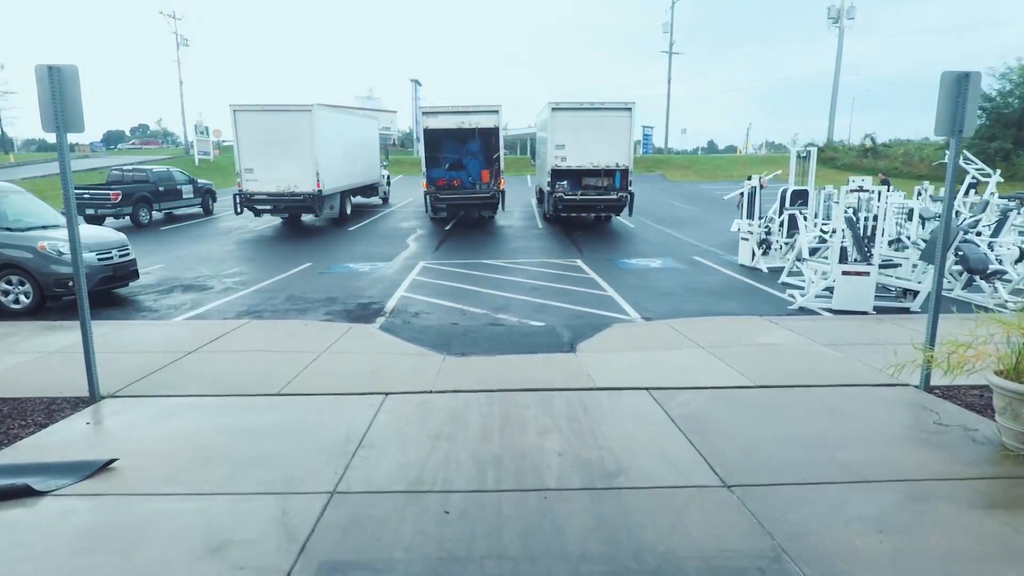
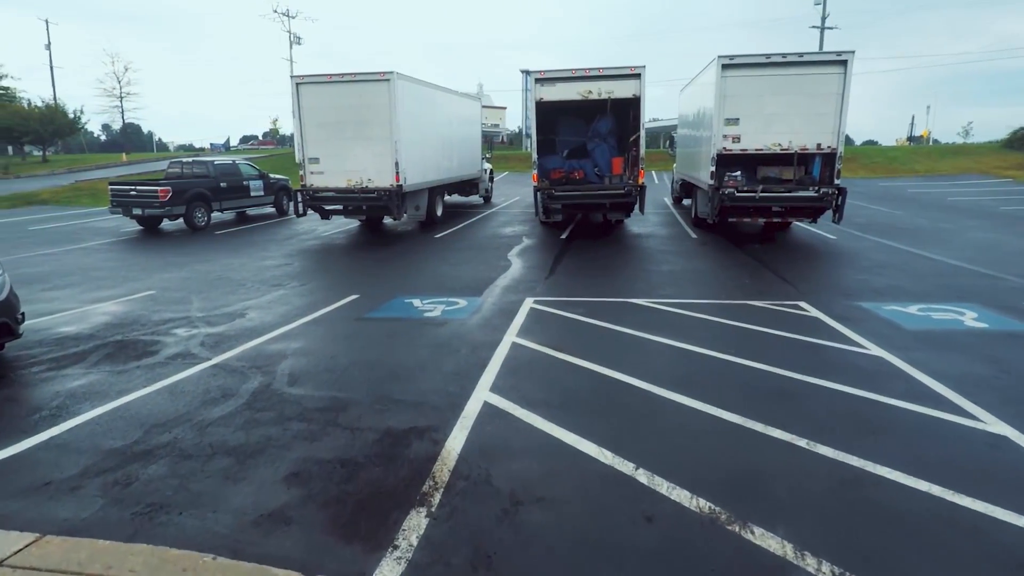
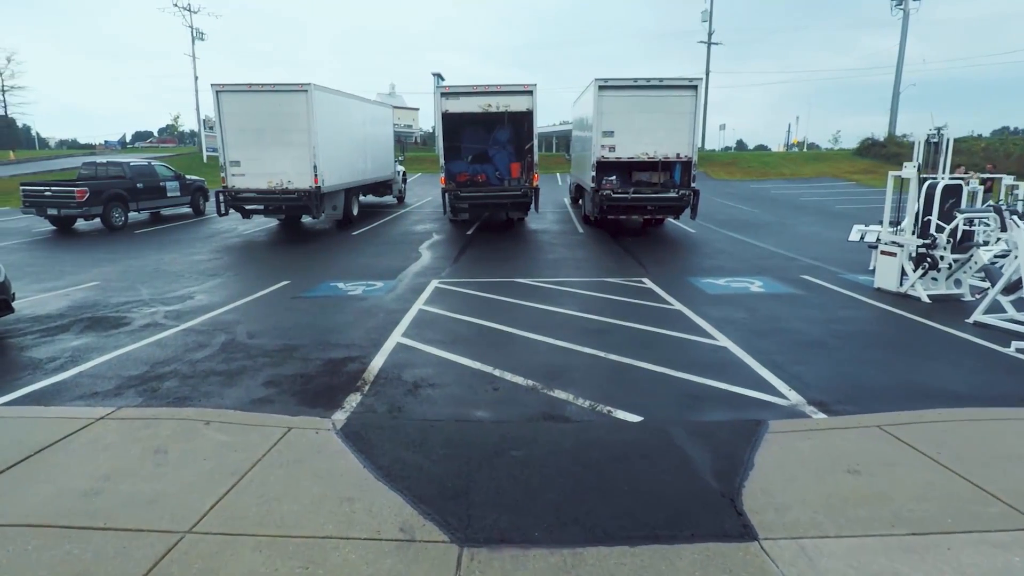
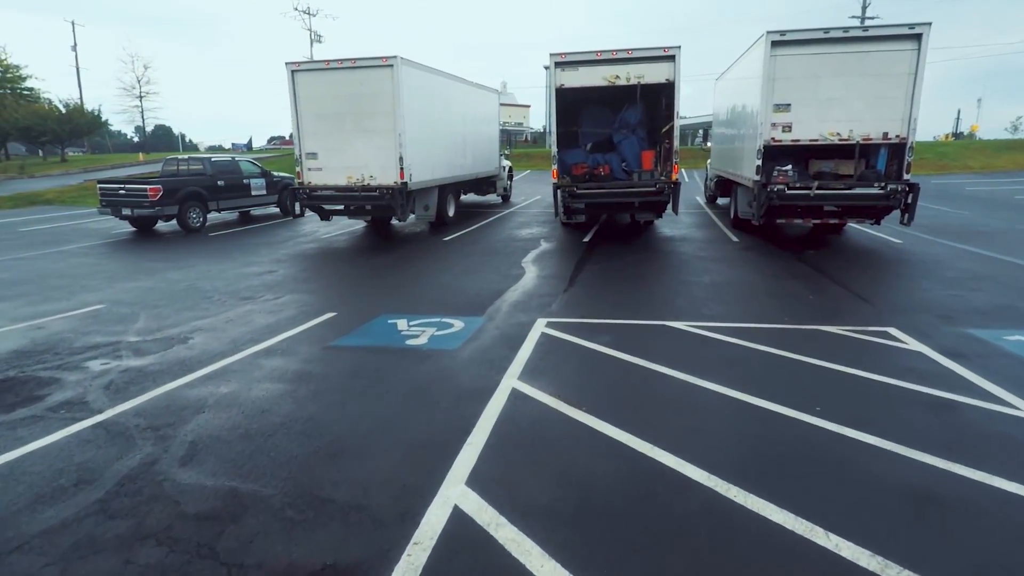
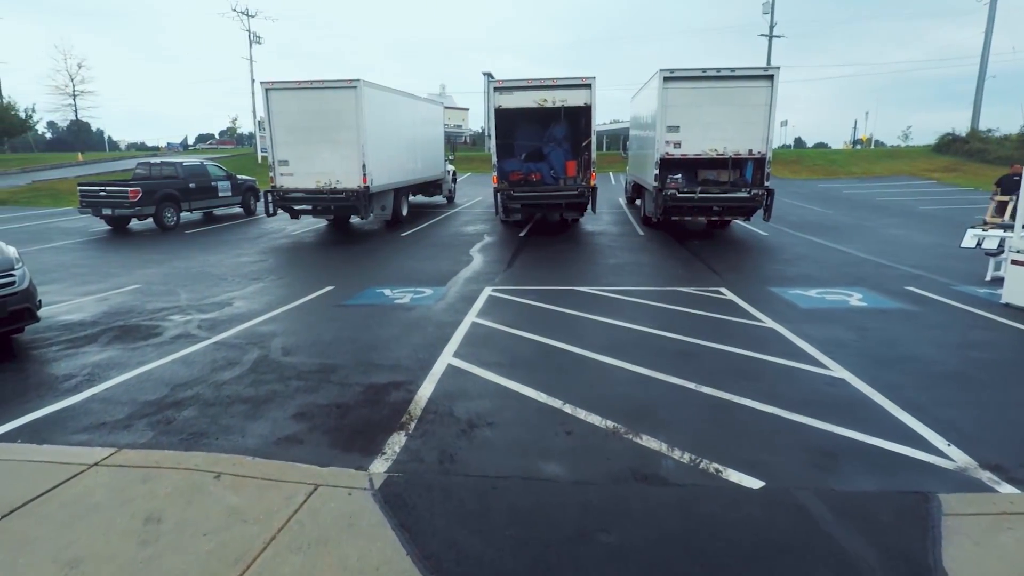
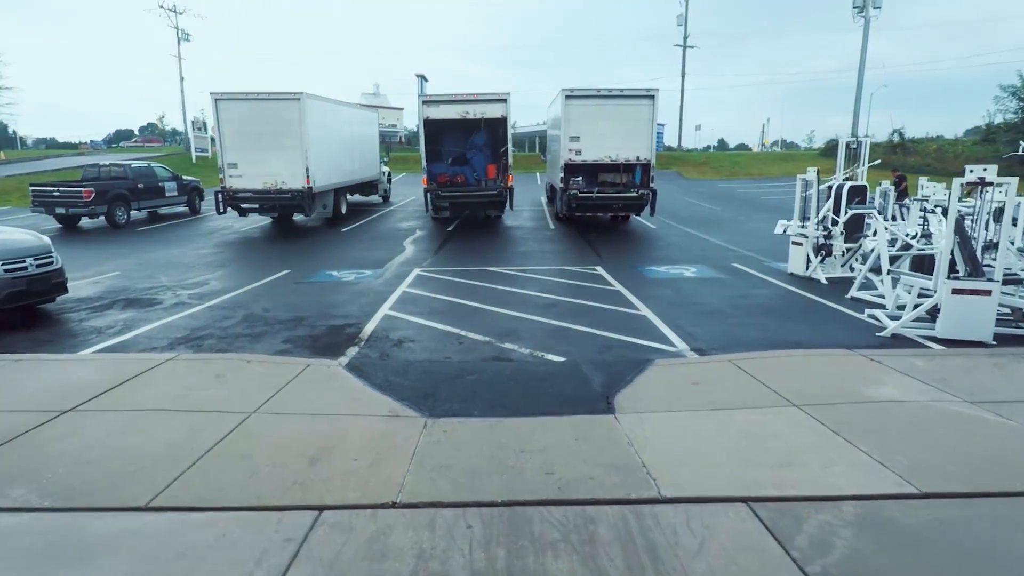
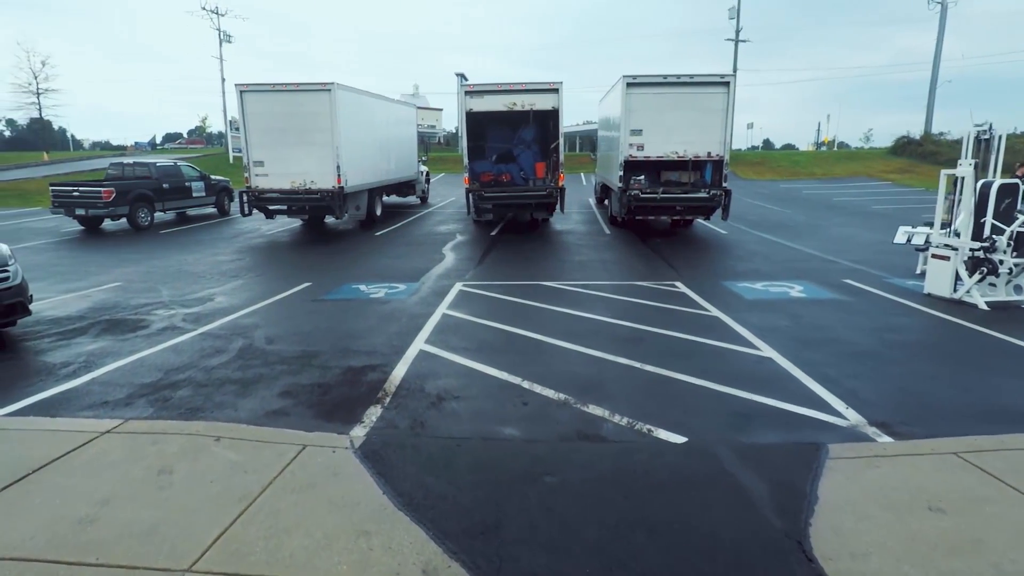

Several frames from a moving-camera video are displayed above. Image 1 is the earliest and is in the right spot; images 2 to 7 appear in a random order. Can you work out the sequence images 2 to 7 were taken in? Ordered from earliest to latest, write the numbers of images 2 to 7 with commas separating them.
6, 3, 7, 5, 2, 4
